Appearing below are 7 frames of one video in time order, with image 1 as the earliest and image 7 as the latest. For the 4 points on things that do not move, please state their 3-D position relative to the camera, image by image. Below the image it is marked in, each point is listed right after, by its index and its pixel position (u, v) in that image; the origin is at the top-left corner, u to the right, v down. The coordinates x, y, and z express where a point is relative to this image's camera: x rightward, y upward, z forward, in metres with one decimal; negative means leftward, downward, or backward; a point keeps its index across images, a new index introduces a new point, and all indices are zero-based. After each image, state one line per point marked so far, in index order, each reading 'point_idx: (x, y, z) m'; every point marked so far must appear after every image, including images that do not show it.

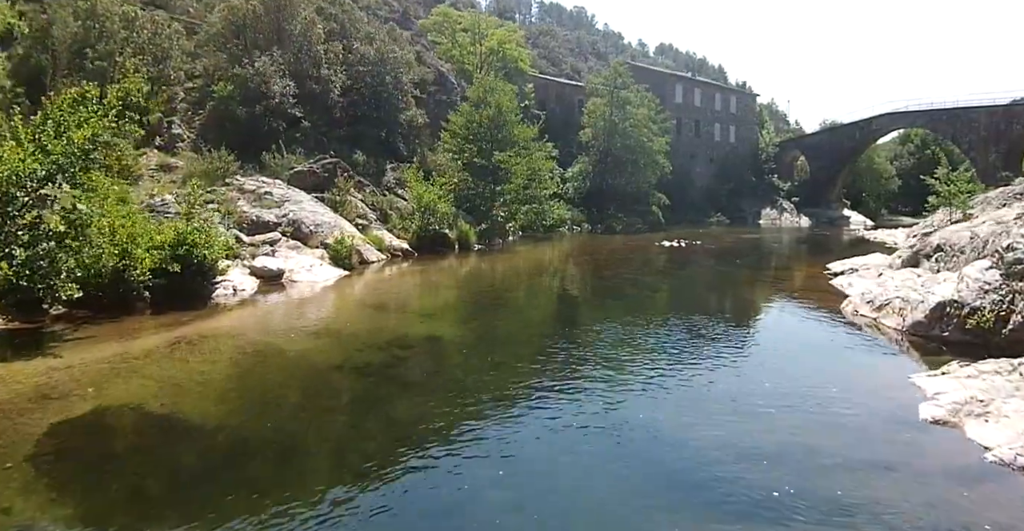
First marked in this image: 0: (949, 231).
0: (+11.1, +0.9, +14.6) m
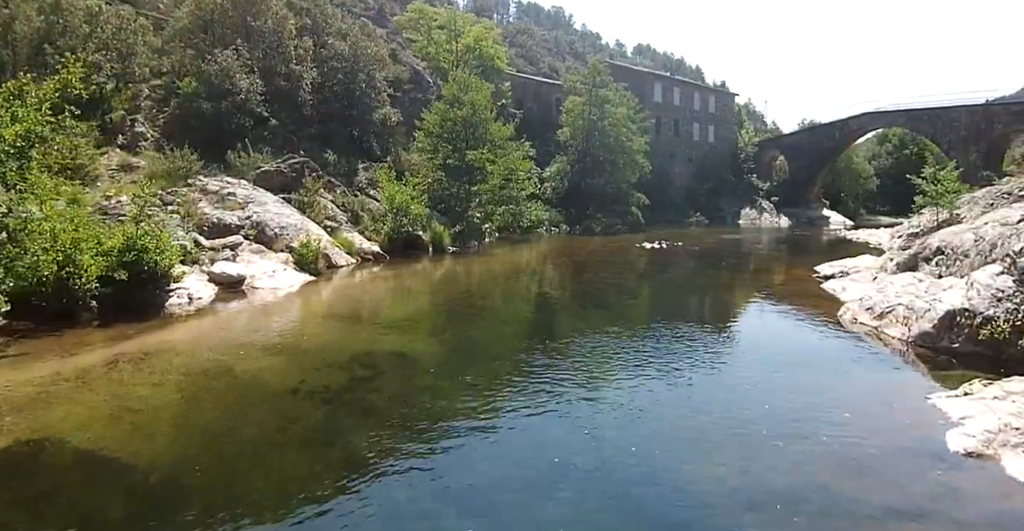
0: (+10.5, +0.8, +14.0) m
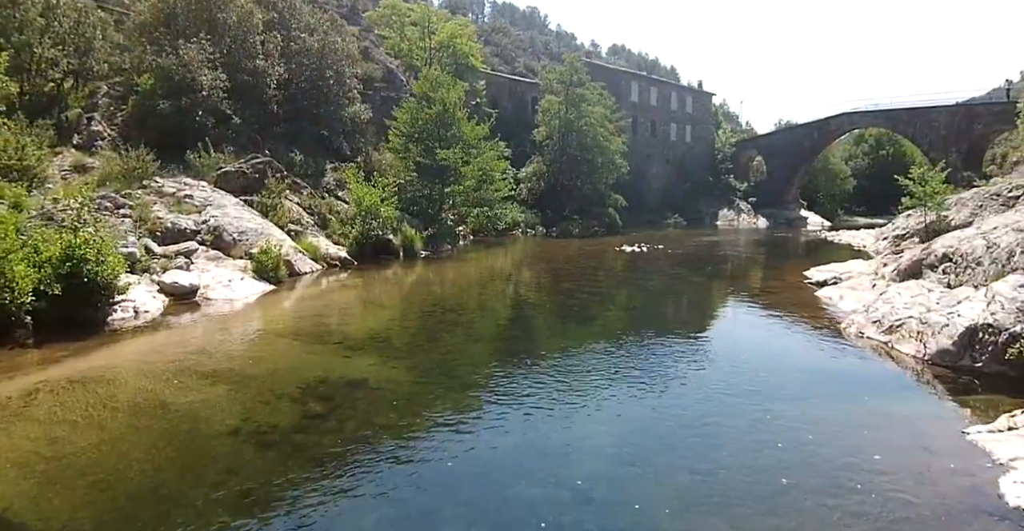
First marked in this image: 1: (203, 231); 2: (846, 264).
0: (+10.0, +0.6, +13.3) m
1: (-10.2, +1.2, +19.4) m
2: (+11.1, 0.0, +19.5) m
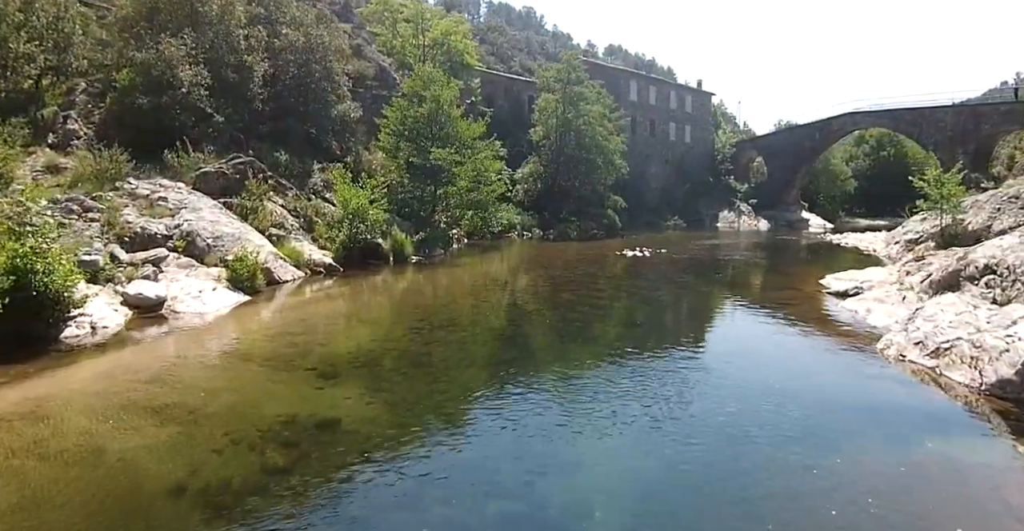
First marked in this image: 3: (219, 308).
0: (+9.9, +0.4, +12.1) m
1: (-10.4, +0.9, +18.1) m
2: (+11.0, -0.2, +18.3) m
3: (-7.9, -1.1, +15.9) m
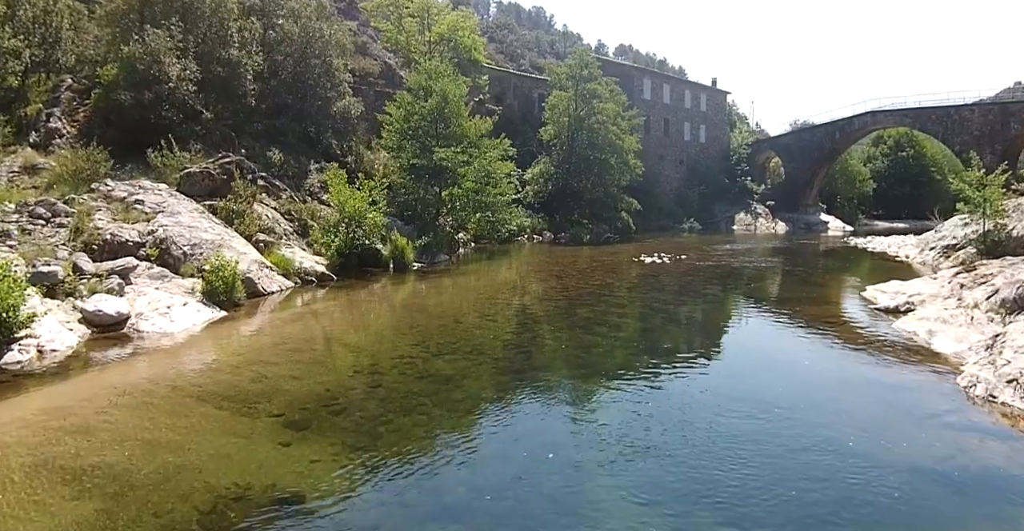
0: (+10.1, +0.1, +10.1) m
1: (-10.1, +0.6, +16.4) m
2: (+11.2, -0.6, +16.4) m
3: (-7.7, -1.4, +14.1) m
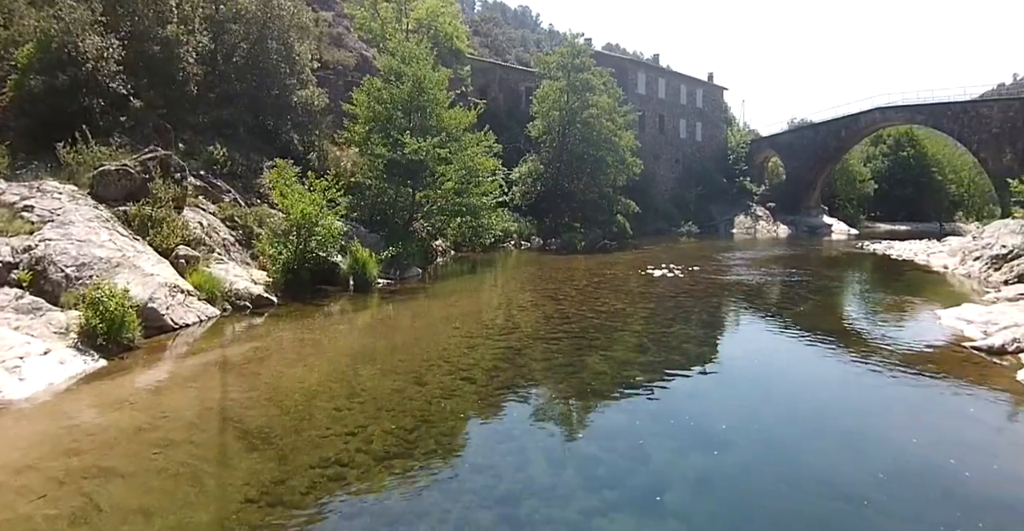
0: (+10.0, -0.4, +6.8) m
1: (-10.4, +0.1, +12.5) m
2: (+10.9, -1.0, +13.0) m
3: (-7.9, -2.0, +10.3) m
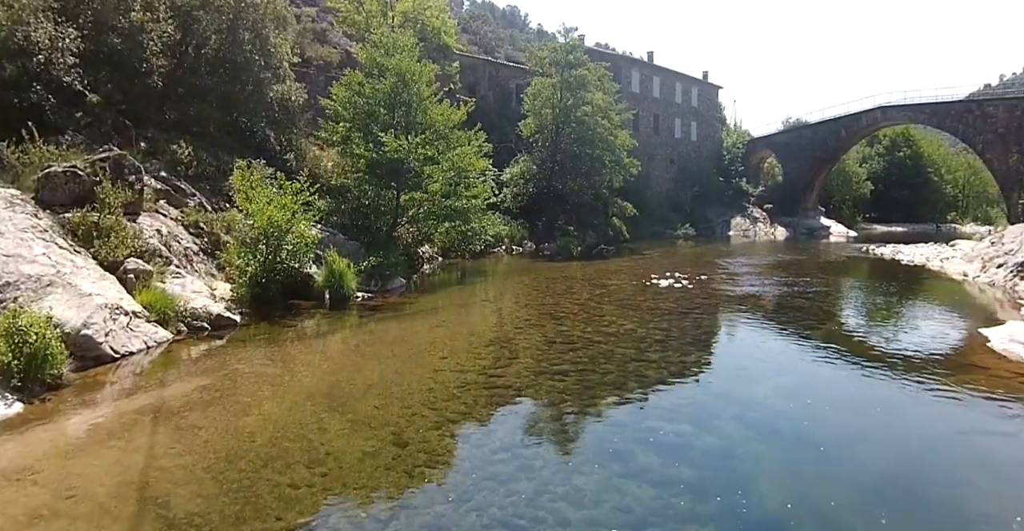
0: (+10.0, -0.8, +5.3) m
1: (-10.4, -0.3, +10.7) m
2: (+10.9, -1.4, +11.6) m
3: (-7.9, -2.4, +8.5) m
